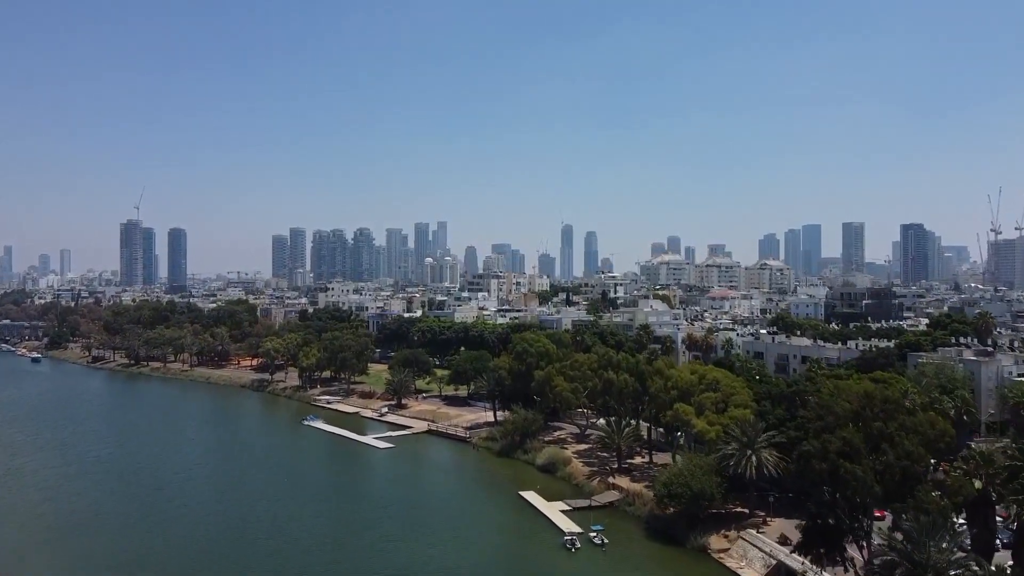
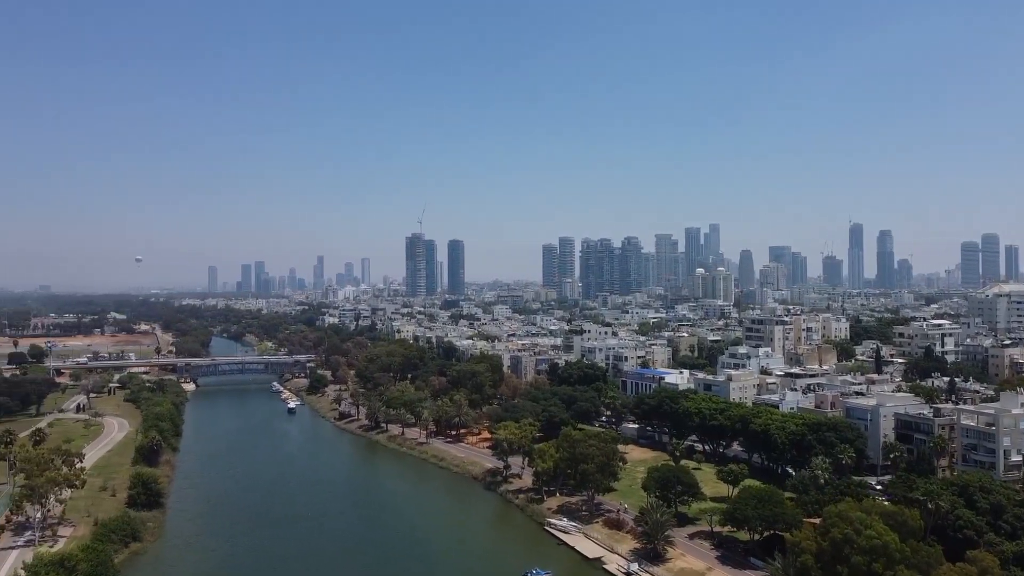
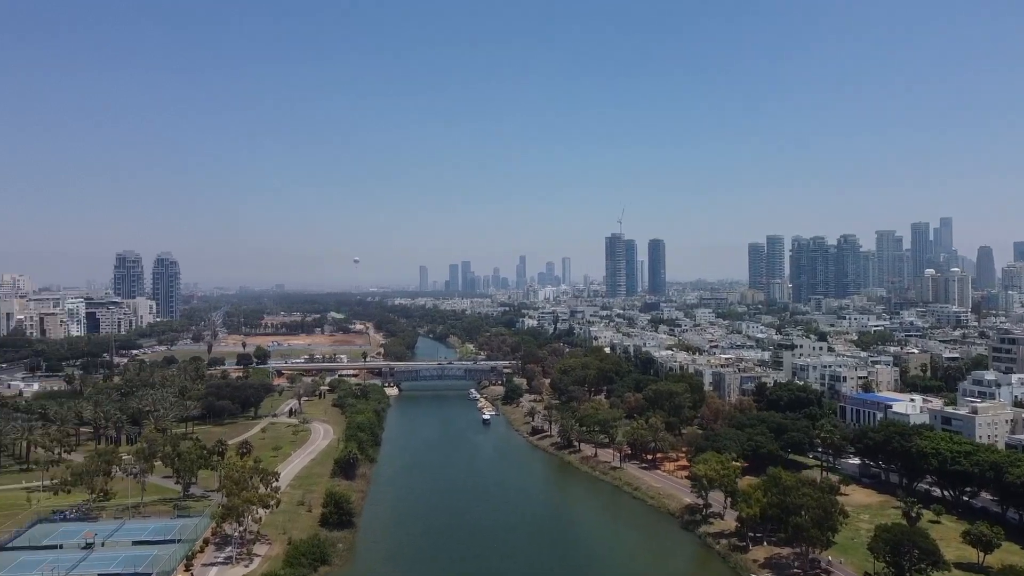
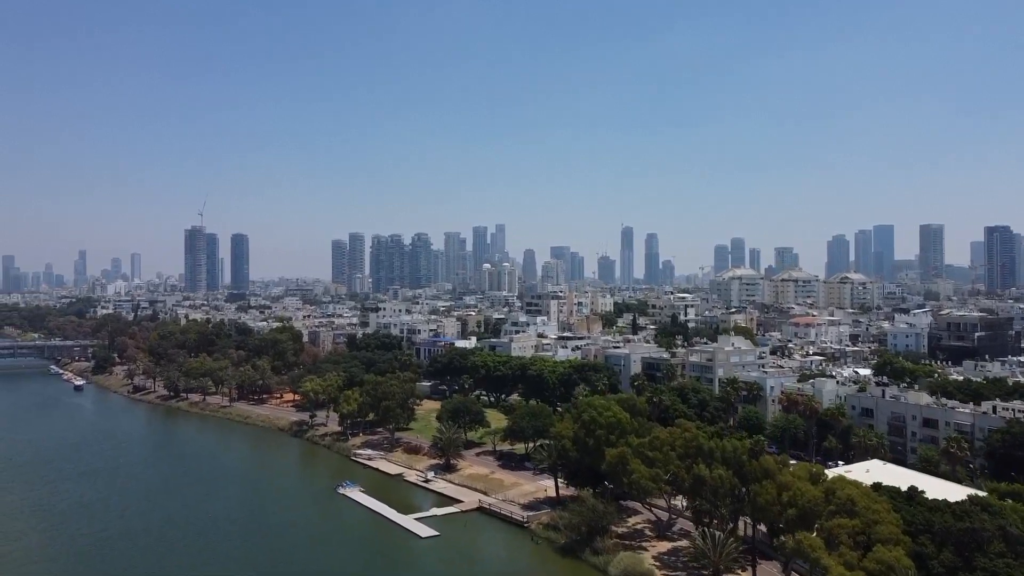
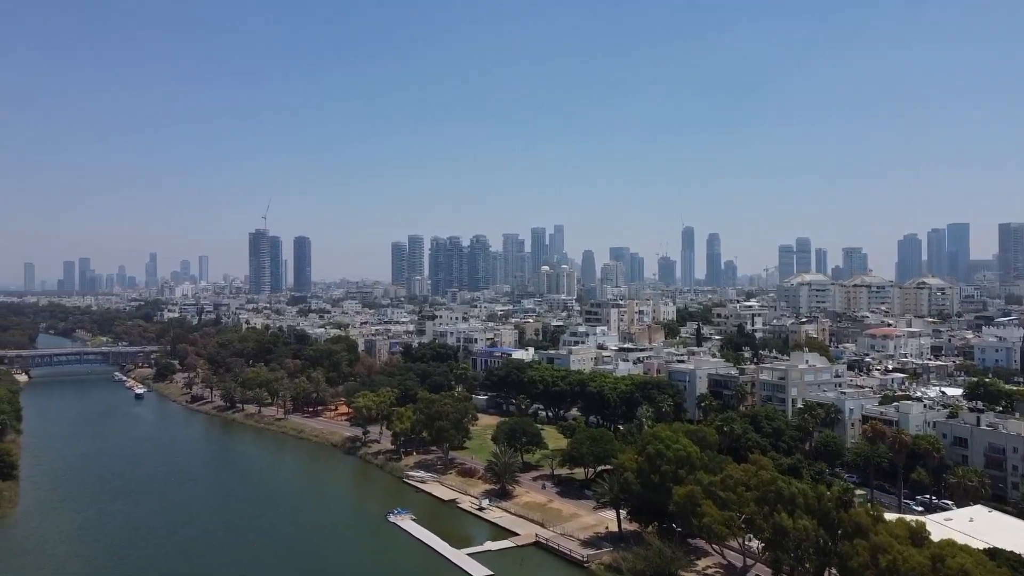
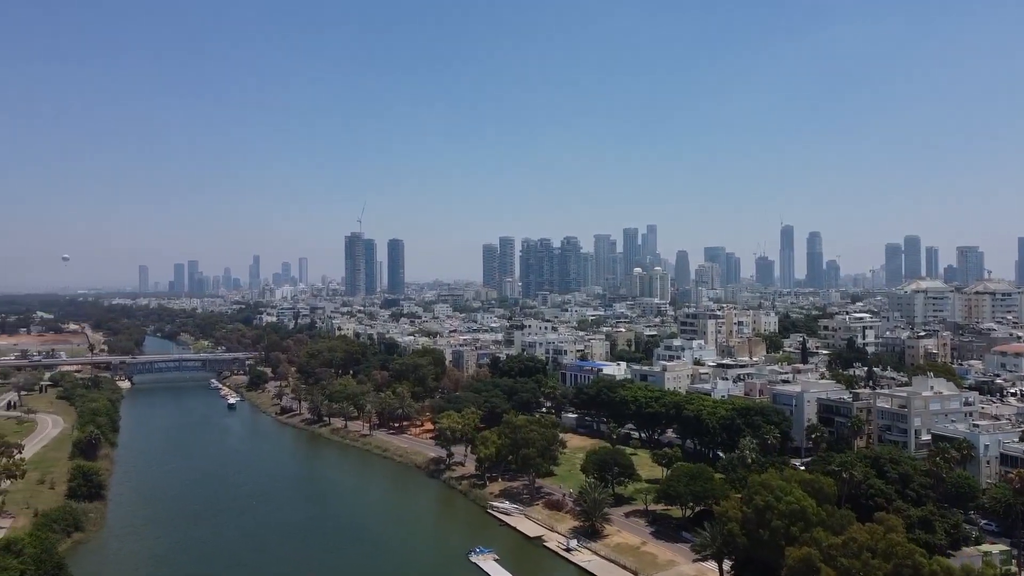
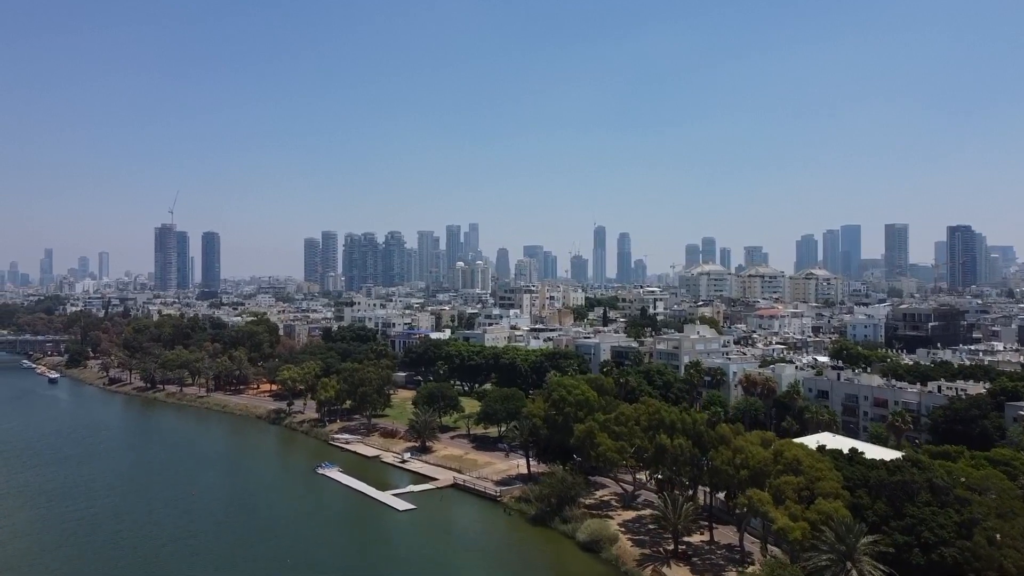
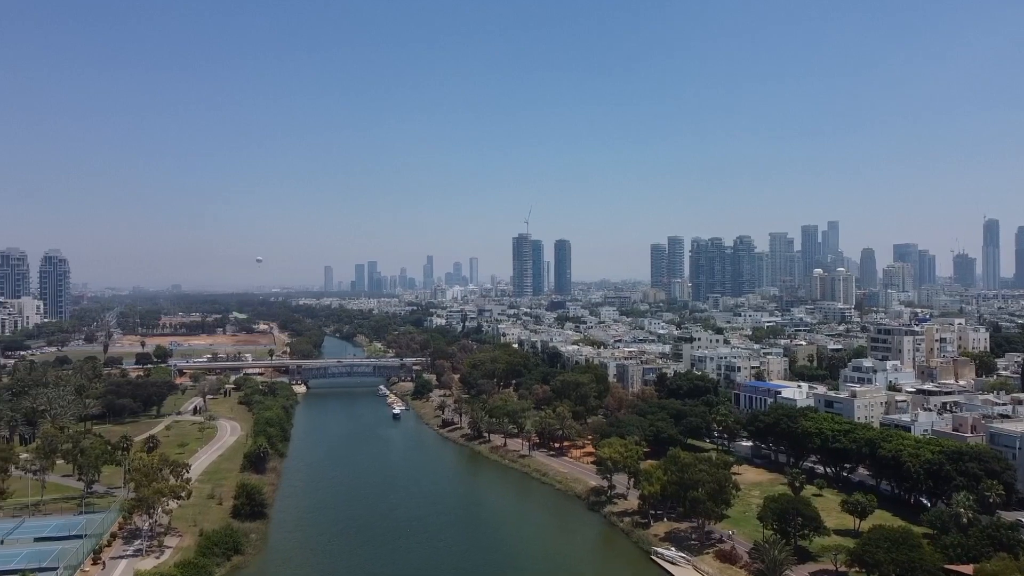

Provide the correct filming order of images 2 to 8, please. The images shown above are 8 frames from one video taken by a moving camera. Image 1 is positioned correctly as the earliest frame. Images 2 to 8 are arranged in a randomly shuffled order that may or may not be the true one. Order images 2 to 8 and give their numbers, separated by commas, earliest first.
7, 4, 5, 6, 2, 8, 3
